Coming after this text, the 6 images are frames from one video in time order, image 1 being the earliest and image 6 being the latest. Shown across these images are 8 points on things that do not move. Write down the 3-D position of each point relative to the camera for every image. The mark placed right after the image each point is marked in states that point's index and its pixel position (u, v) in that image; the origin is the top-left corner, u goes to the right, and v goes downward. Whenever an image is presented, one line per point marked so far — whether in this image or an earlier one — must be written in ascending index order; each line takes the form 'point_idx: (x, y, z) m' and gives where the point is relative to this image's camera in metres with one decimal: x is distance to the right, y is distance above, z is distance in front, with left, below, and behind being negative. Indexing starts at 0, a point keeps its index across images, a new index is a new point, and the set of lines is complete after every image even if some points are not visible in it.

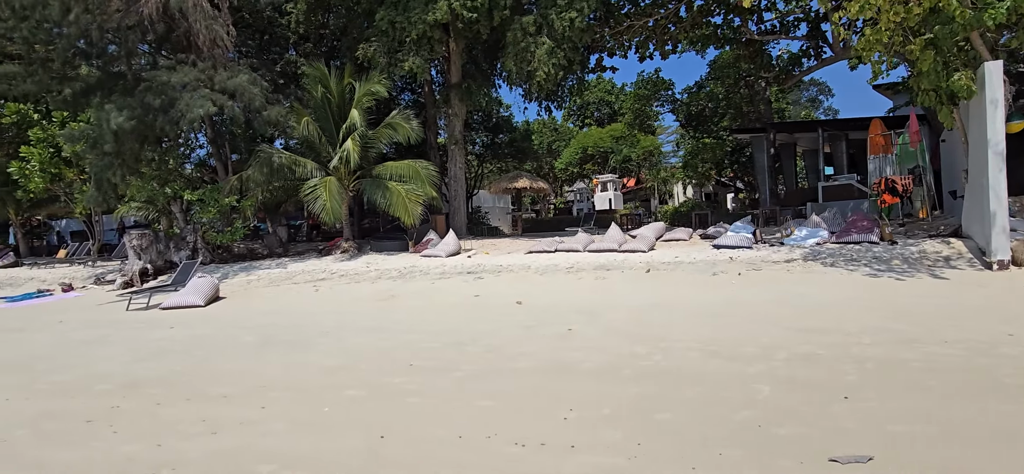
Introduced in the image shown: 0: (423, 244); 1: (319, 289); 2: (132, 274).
0: (-2.6, -0.2, +14.8) m
1: (-4.0, -1.1, +10.7) m
2: (-9.6, -0.9, +13.1) m
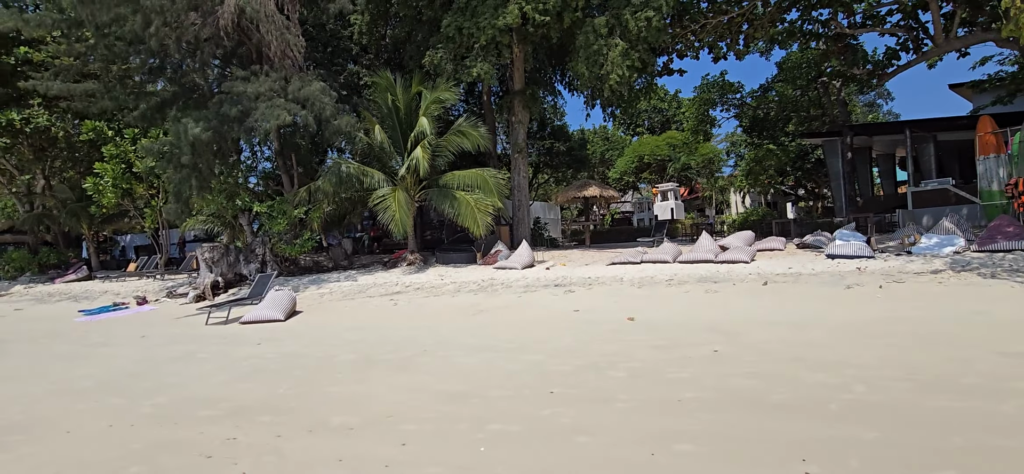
0: (-0.6, -0.5, +14.2) m
1: (-2.2, -1.3, +10.2) m
2: (-7.7, -1.3, +12.9) m
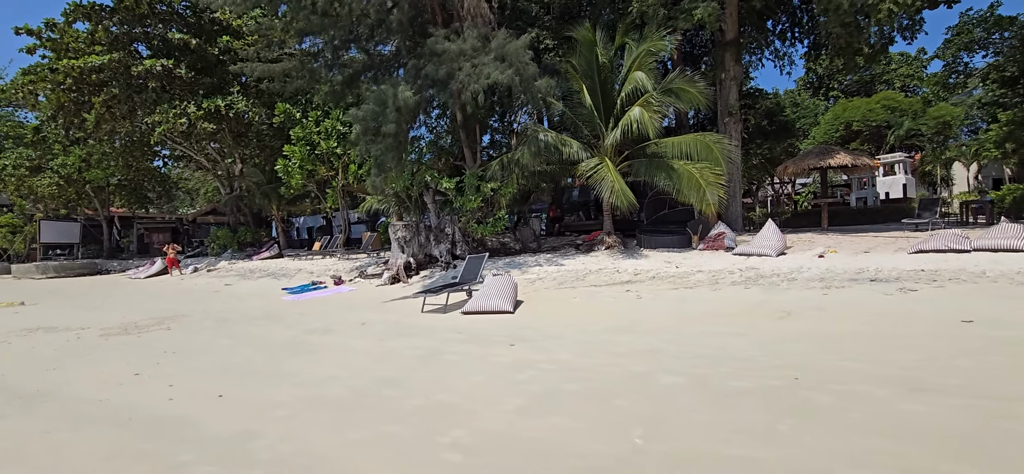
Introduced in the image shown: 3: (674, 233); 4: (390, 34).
0: (+4.5, -0.1, +11.6) m
1: (+2.1, -0.9, +8.1) m
2: (-2.7, -0.7, +12.1) m
3: (+4.0, +0.1, +12.7) m
4: (-3.1, +5.2, +13.1) m
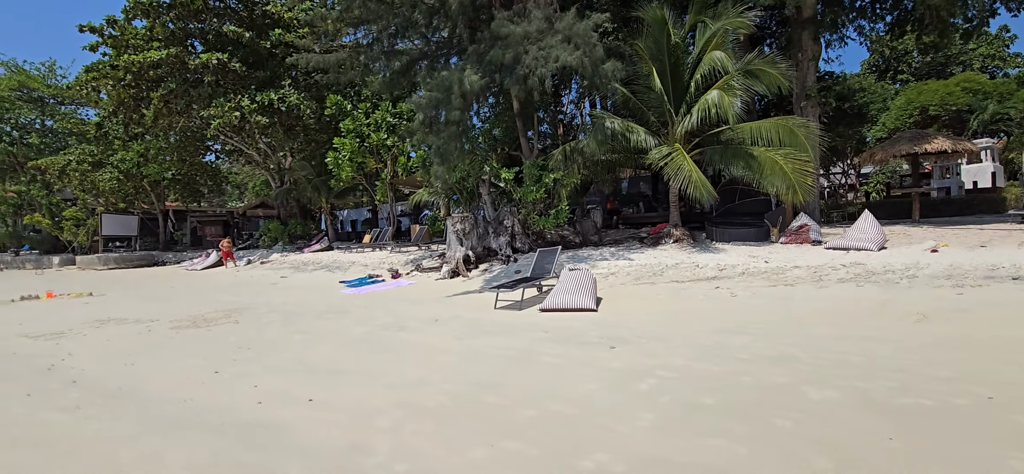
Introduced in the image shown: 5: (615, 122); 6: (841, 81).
0: (+5.9, +0.1, +10.8) m
1: (+3.2, -0.8, +7.4) m
2: (-1.2, -0.6, +11.7) m
3: (+5.5, +0.3, +11.9) m
4: (-1.6, +5.4, +12.7) m
5: (+2.3, +2.5, +11.4) m
6: (+12.5, +5.9, +19.7) m
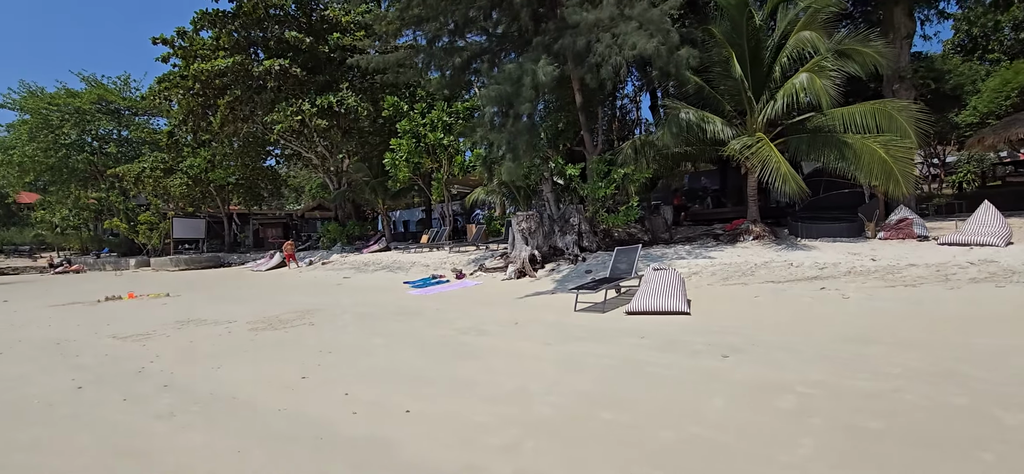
0: (+7.3, +0.2, +9.8) m
1: (+4.4, -0.7, +6.7) m
2: (+0.3, -0.5, +11.3) m
3: (+7.0, +0.4, +10.9) m
4: (-0.1, +5.4, +12.4) m
5: (+3.7, +2.6, +10.7) m
6: (+14.6, +6.1, +18.1) m
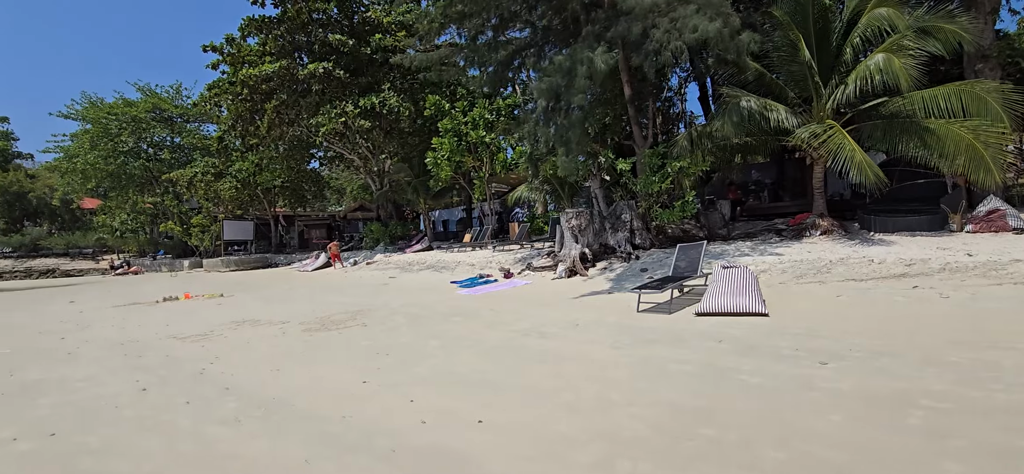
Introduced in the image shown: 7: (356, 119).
0: (+8.3, +0.3, +8.9) m
1: (+5.1, -0.7, +6.1) m
2: (+1.4, -0.5, +11.0) m
3: (+8.0, +0.5, +10.1) m
4: (+1.0, +5.4, +12.0) m
5: (+4.7, +2.7, +10.1) m
6: (+16.0, +6.3, +16.7) m
7: (-6.0, +4.6, +19.9) m
